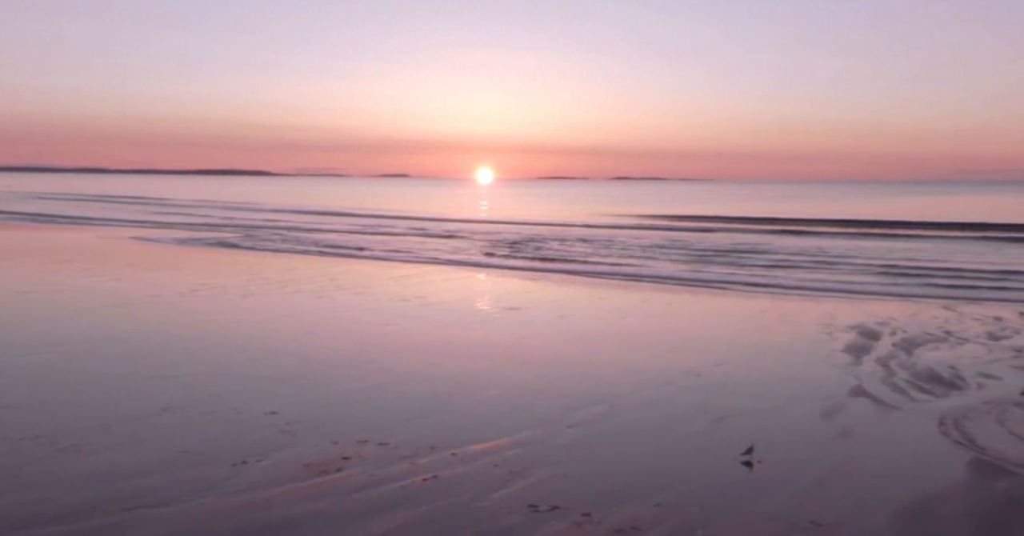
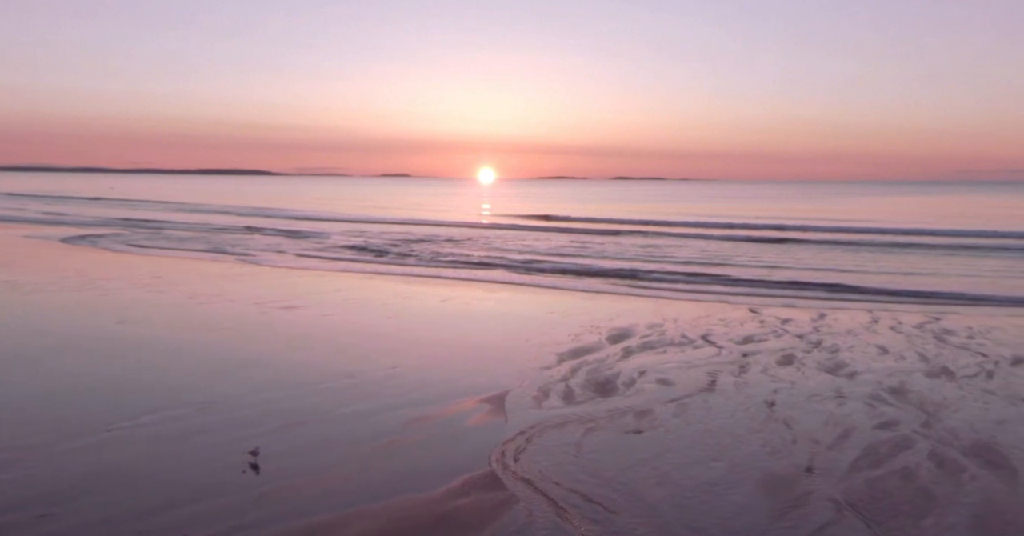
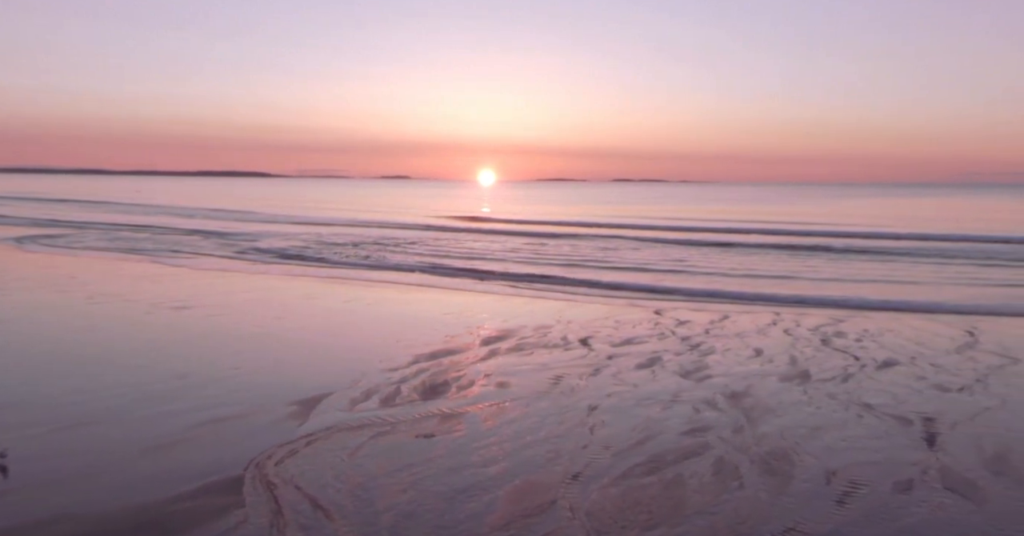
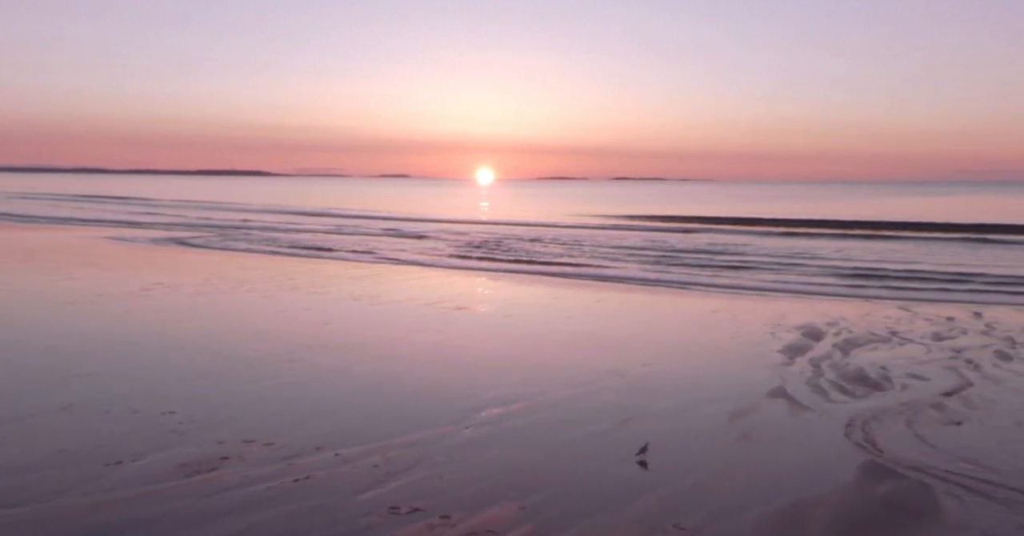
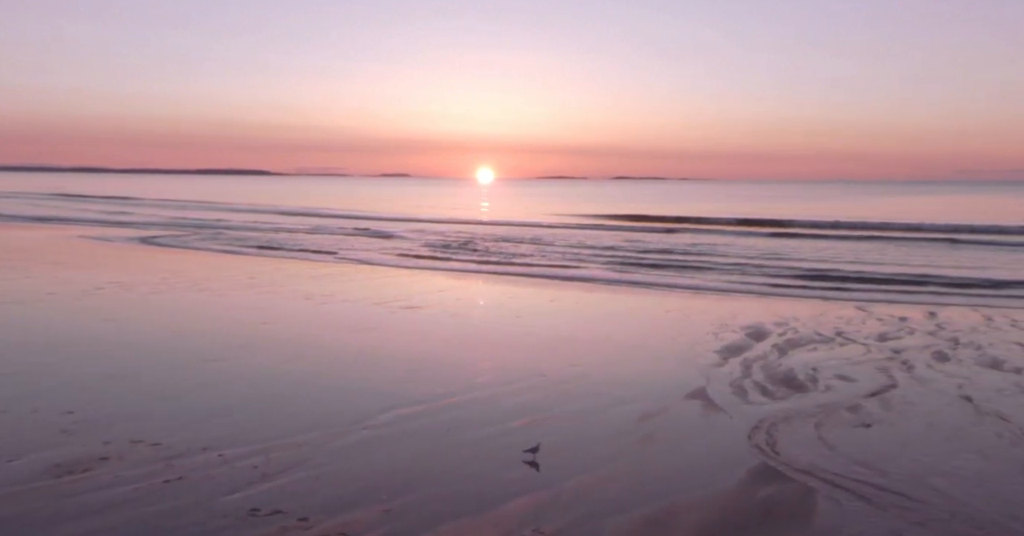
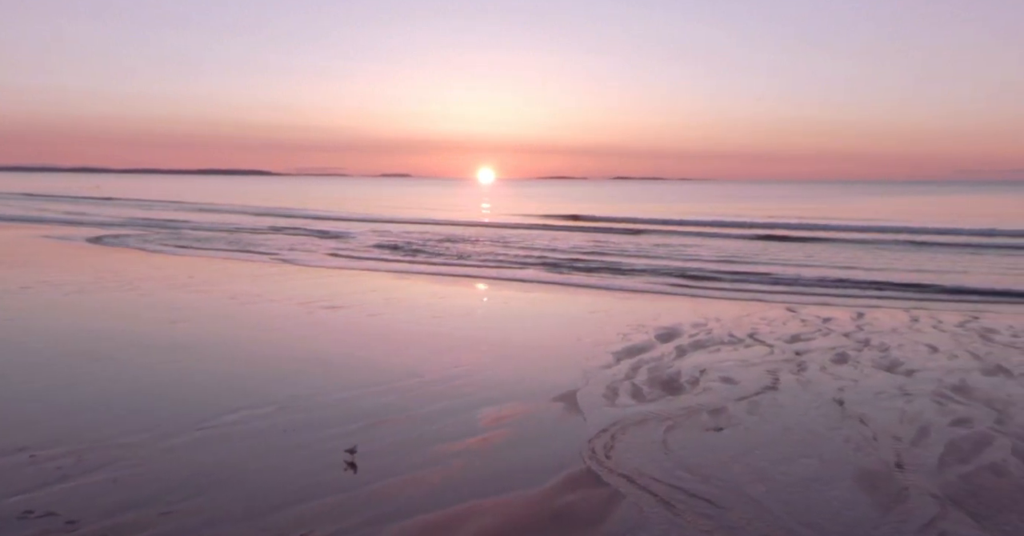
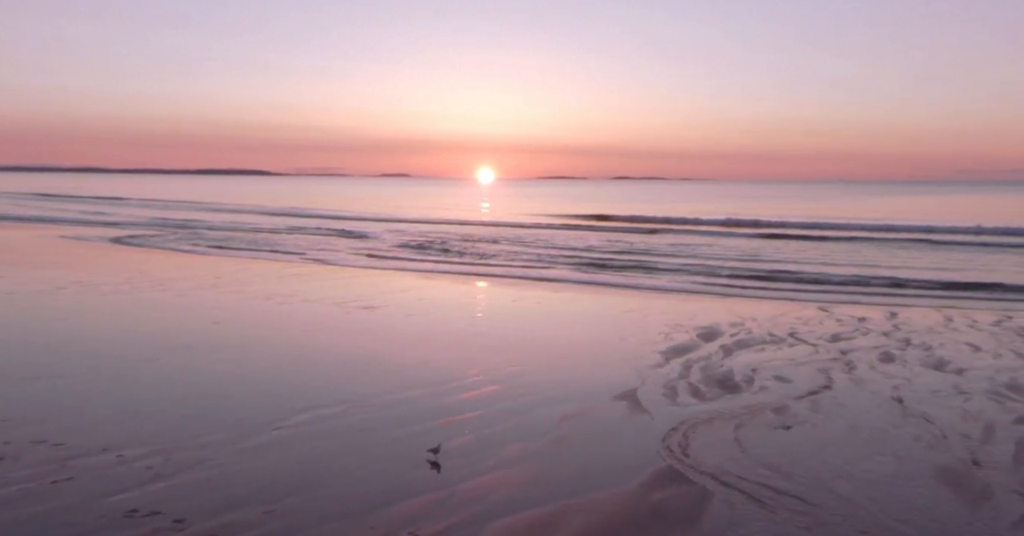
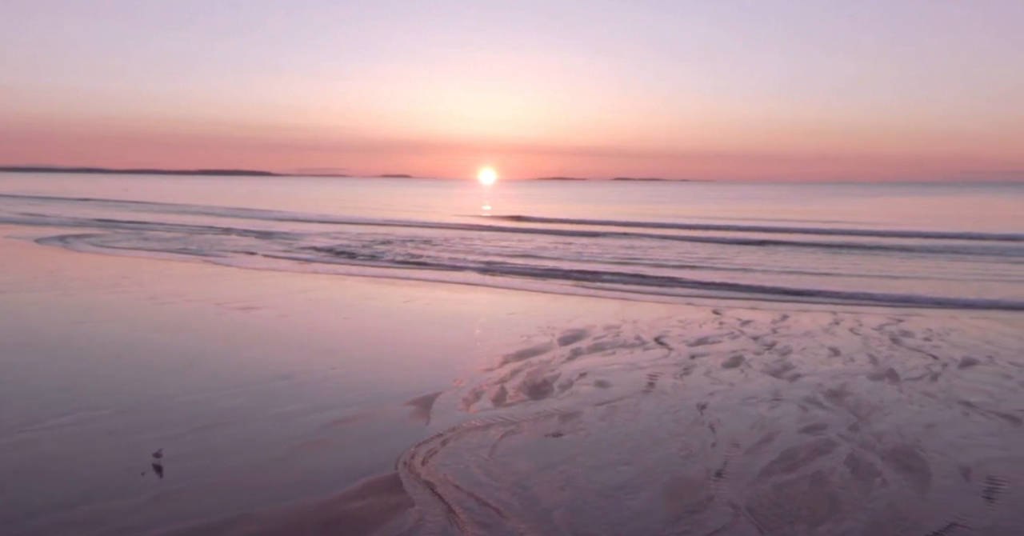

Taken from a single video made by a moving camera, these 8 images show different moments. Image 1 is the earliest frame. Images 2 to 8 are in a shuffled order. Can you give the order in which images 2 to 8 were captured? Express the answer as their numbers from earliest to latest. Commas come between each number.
4, 5, 7, 6, 2, 8, 3
